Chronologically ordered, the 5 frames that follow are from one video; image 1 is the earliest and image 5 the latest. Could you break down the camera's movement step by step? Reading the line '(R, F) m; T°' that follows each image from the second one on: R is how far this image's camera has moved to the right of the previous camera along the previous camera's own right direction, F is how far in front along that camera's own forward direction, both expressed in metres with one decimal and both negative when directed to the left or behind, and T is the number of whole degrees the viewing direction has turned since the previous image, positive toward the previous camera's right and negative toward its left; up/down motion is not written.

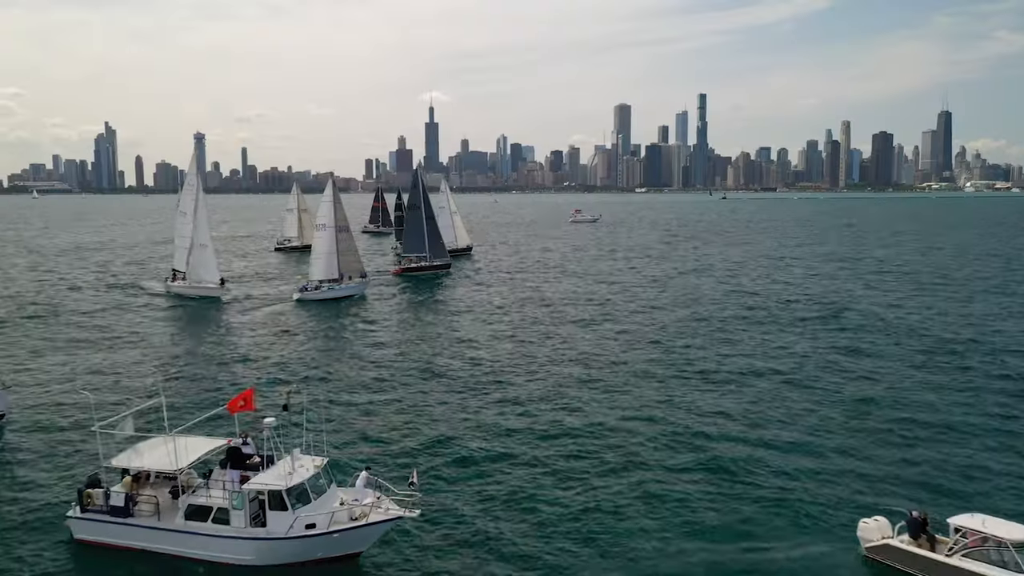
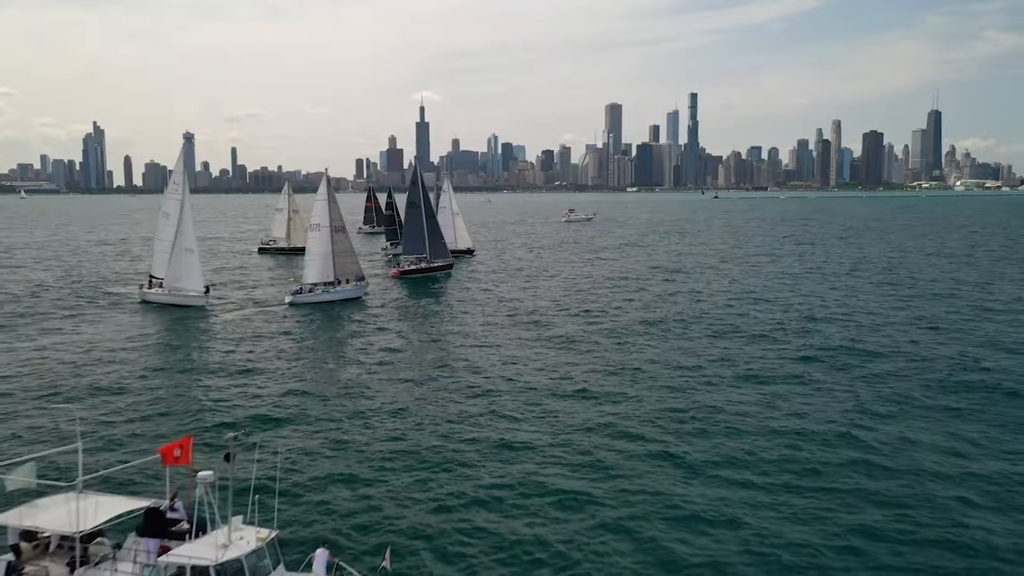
(-1.0, +4.2) m; +1°
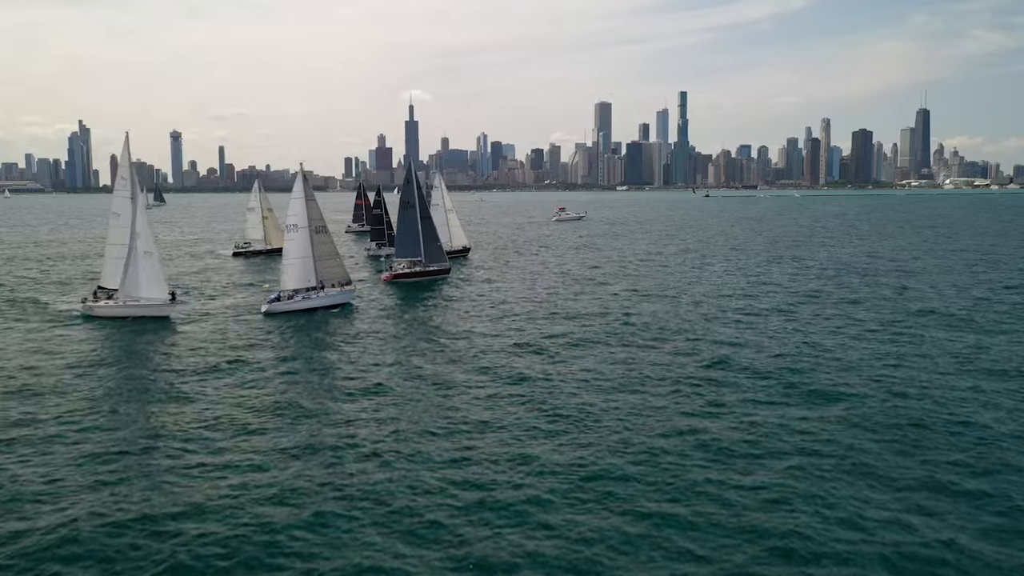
(-1.0, +6.9) m; +1°
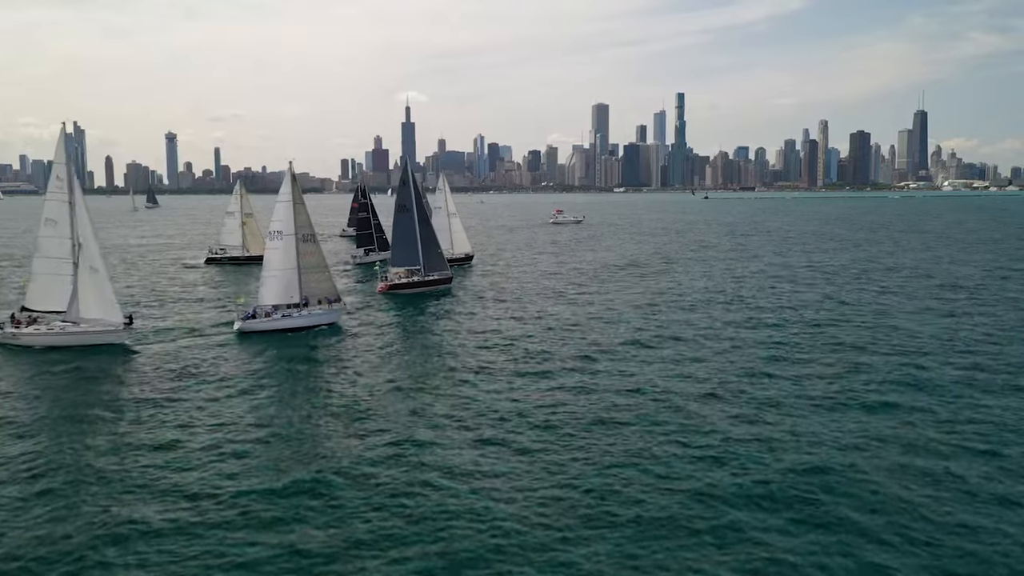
(-1.1, +7.9) m; 0°
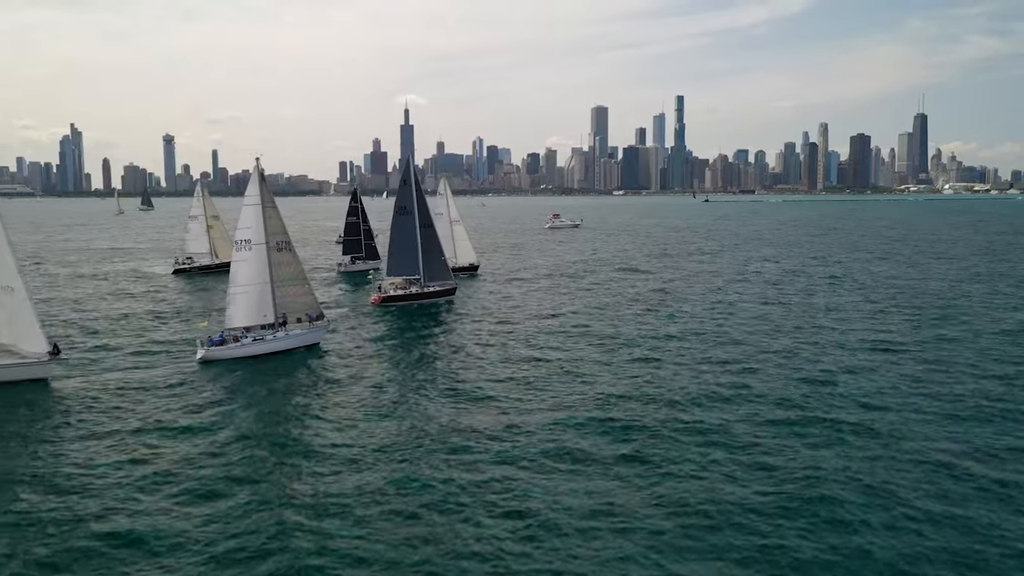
(-1.0, +8.7) m; 0°
